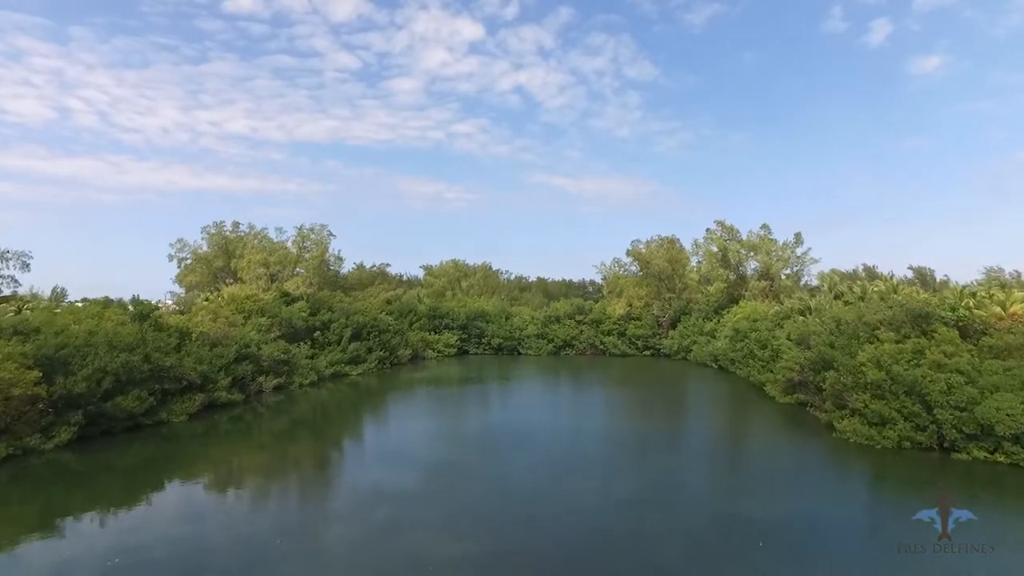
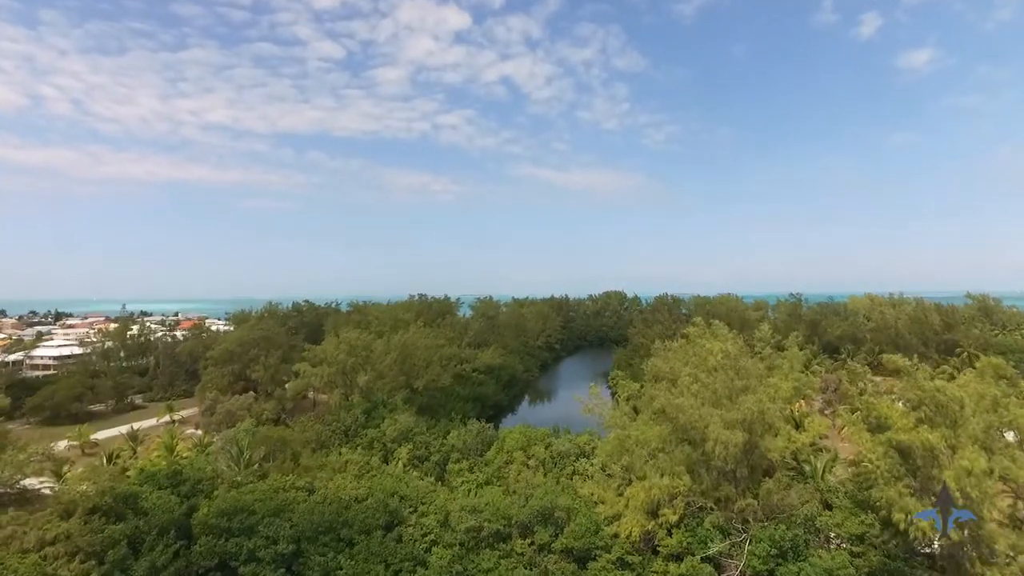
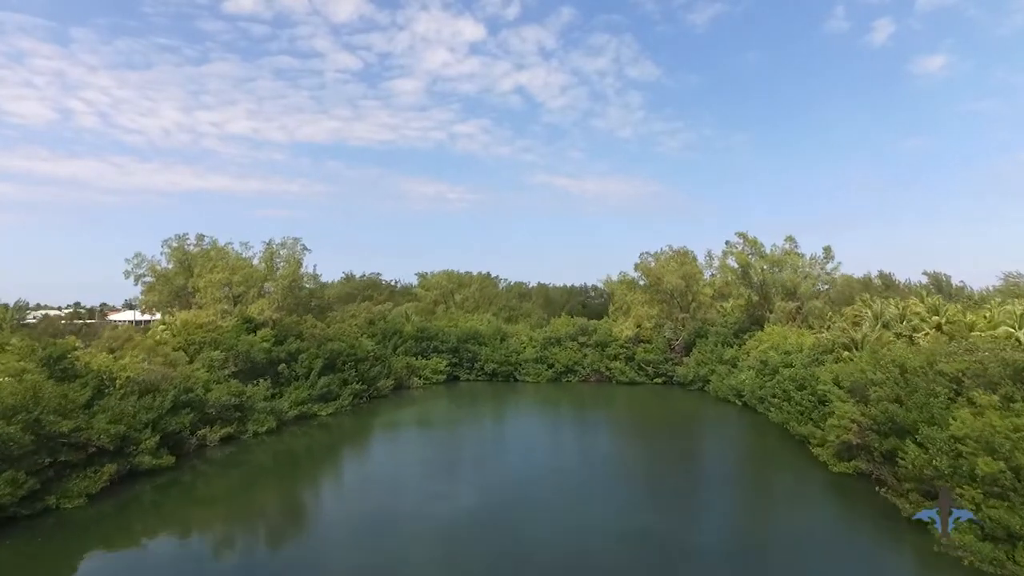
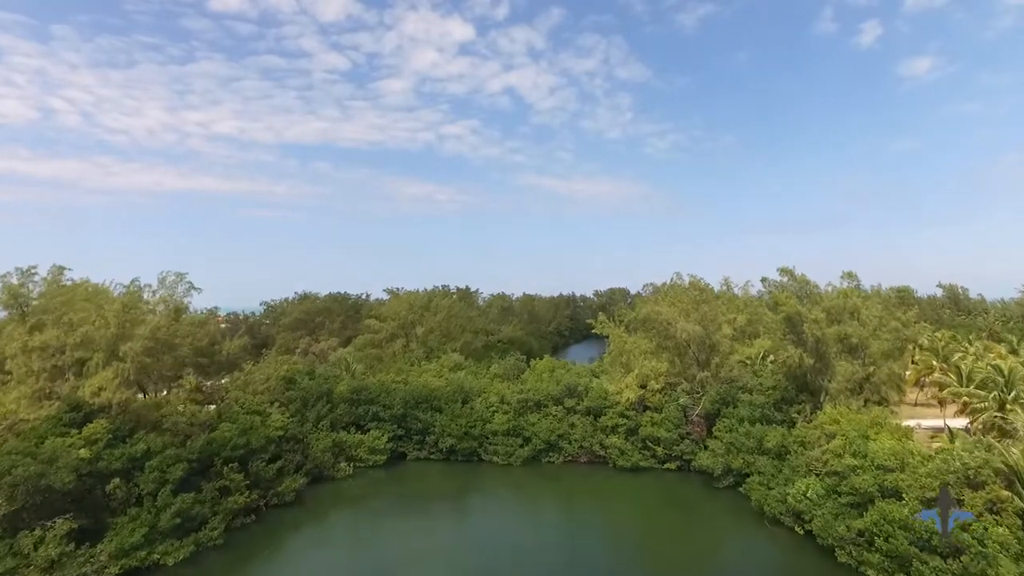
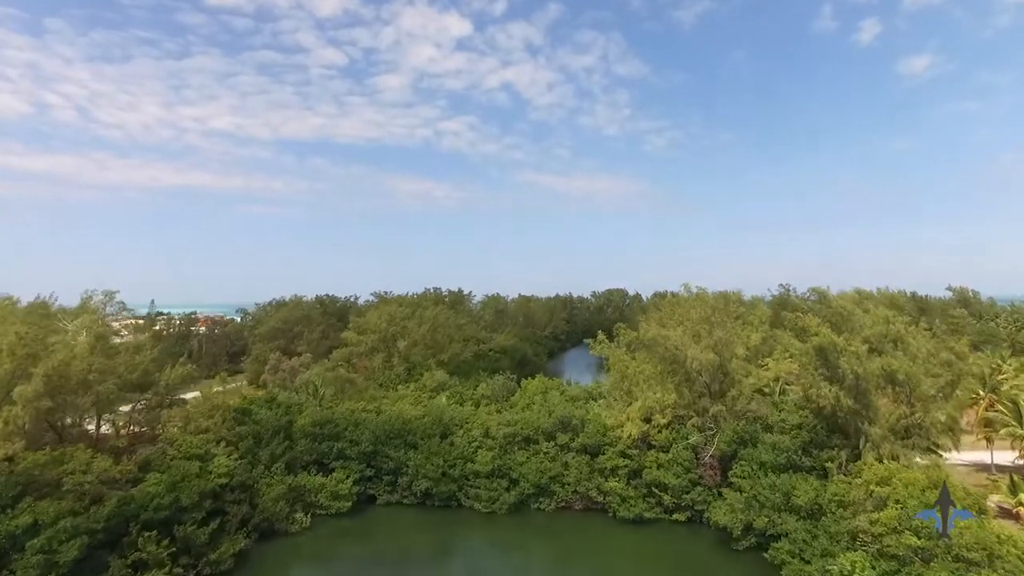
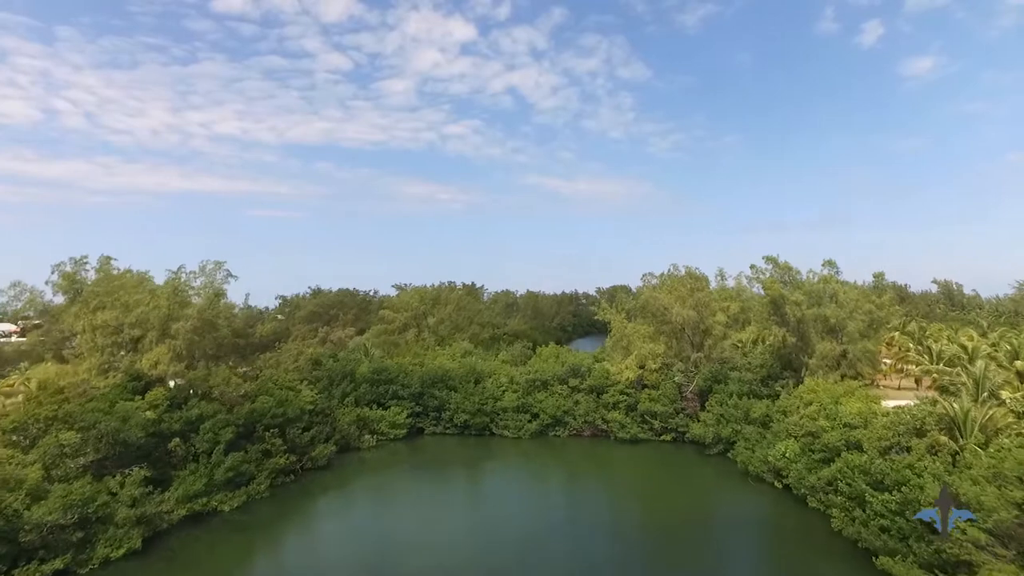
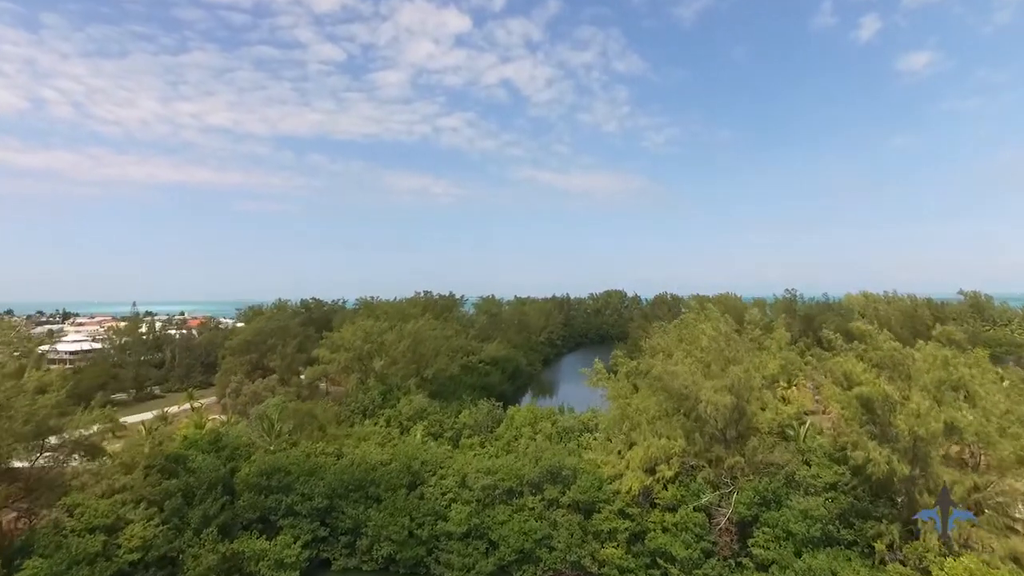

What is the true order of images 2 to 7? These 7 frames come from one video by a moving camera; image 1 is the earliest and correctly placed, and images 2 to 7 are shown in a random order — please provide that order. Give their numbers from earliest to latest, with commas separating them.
3, 6, 4, 5, 7, 2
